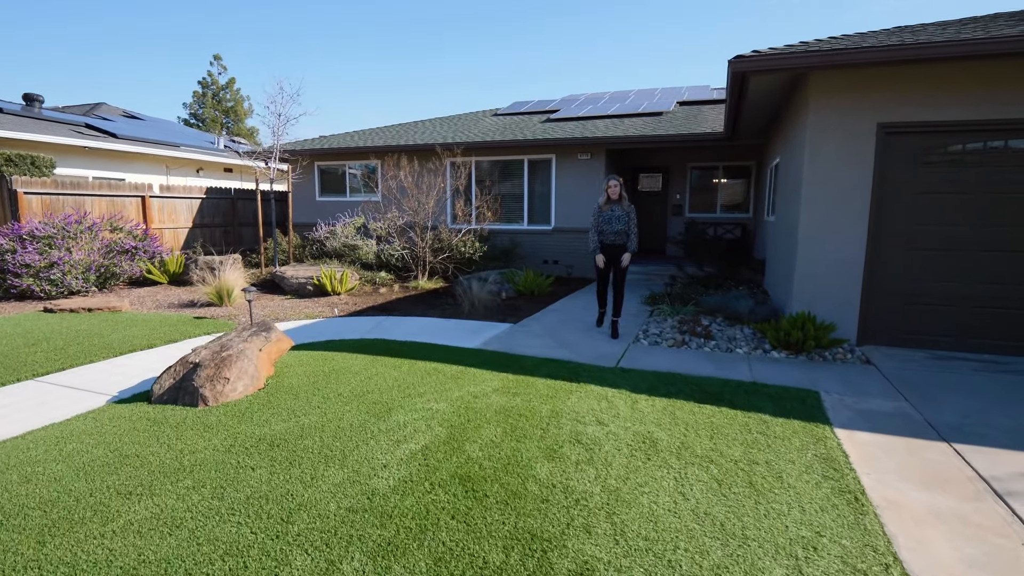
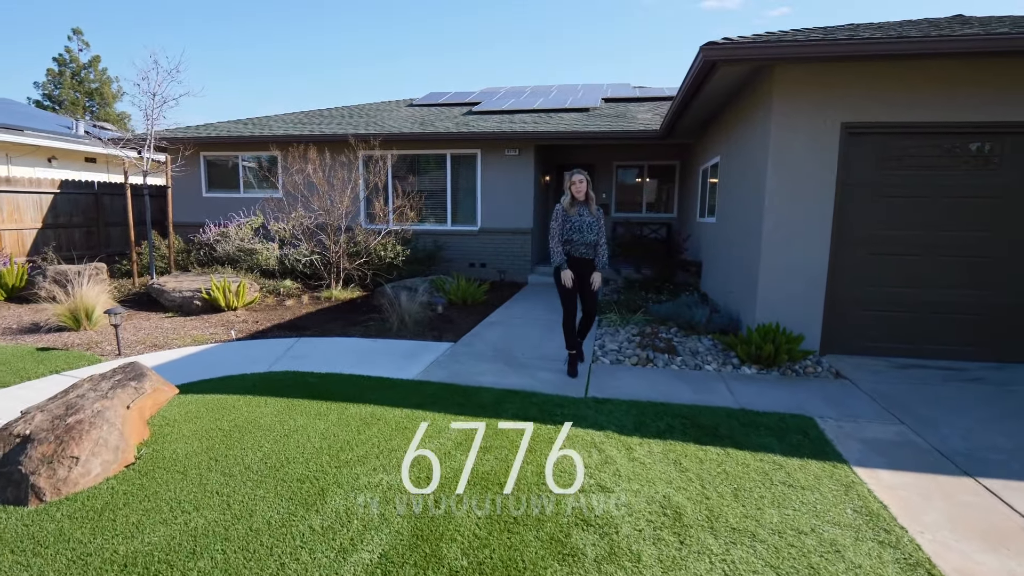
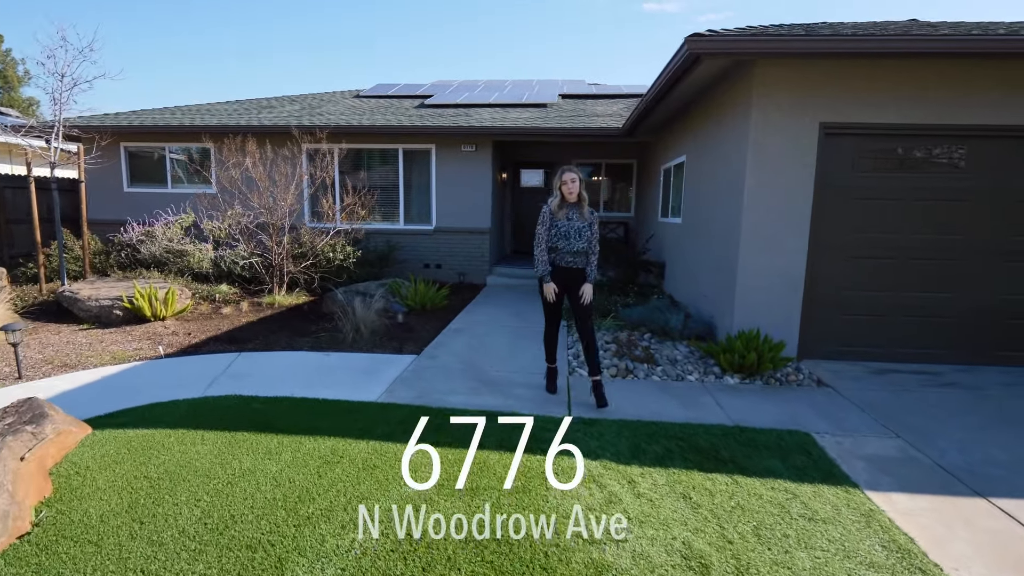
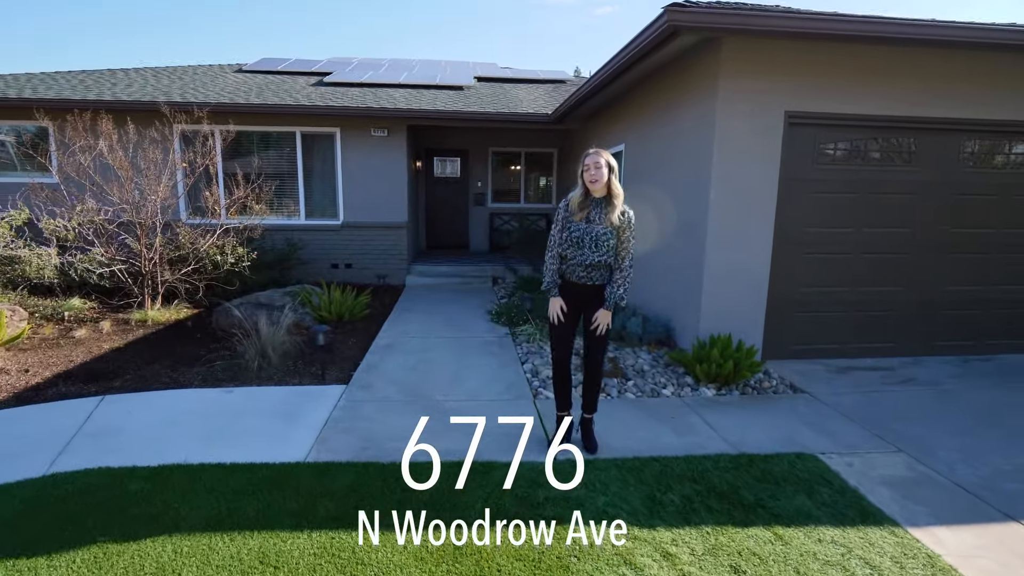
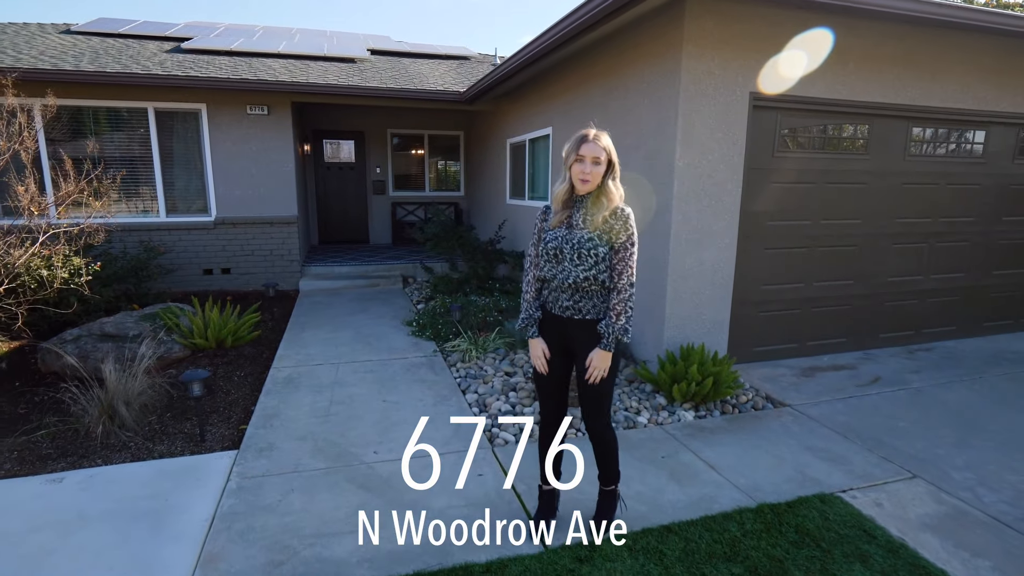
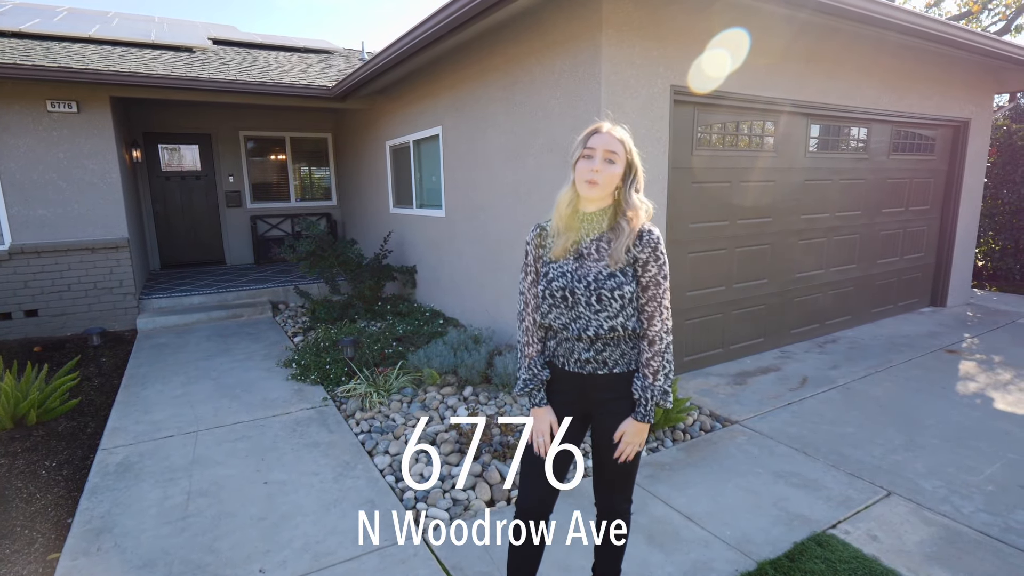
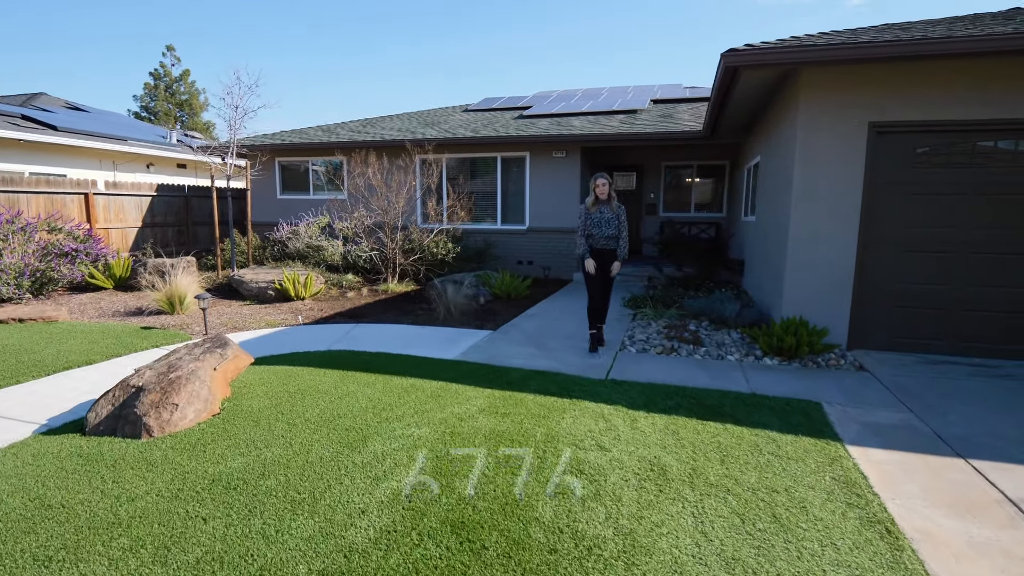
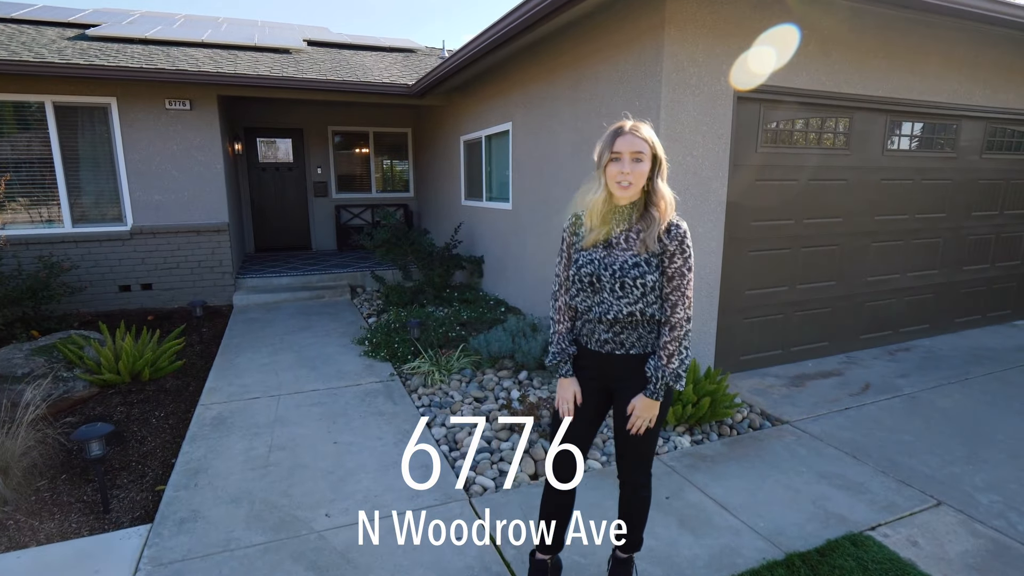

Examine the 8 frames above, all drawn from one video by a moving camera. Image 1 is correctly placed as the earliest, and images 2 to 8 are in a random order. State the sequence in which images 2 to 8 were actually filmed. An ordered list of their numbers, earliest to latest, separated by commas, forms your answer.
7, 2, 3, 4, 5, 8, 6
